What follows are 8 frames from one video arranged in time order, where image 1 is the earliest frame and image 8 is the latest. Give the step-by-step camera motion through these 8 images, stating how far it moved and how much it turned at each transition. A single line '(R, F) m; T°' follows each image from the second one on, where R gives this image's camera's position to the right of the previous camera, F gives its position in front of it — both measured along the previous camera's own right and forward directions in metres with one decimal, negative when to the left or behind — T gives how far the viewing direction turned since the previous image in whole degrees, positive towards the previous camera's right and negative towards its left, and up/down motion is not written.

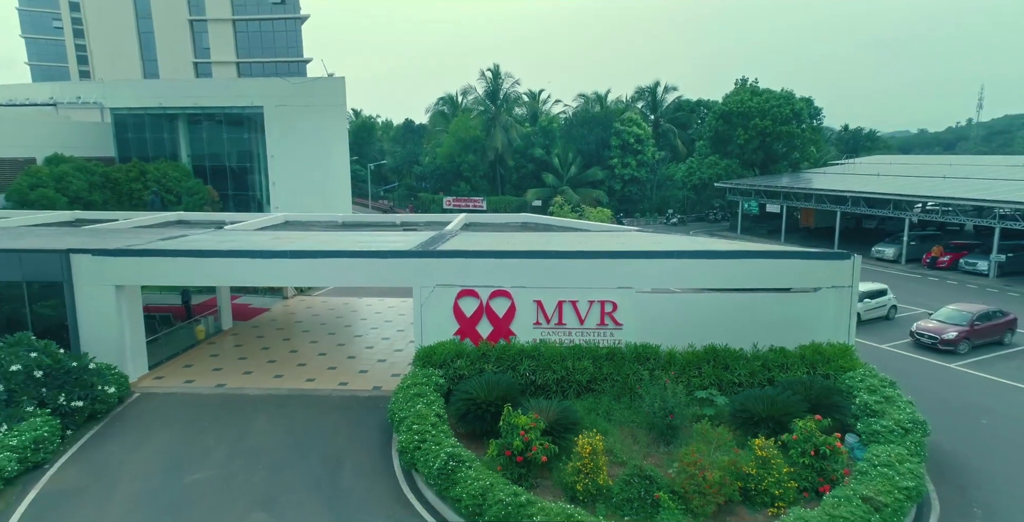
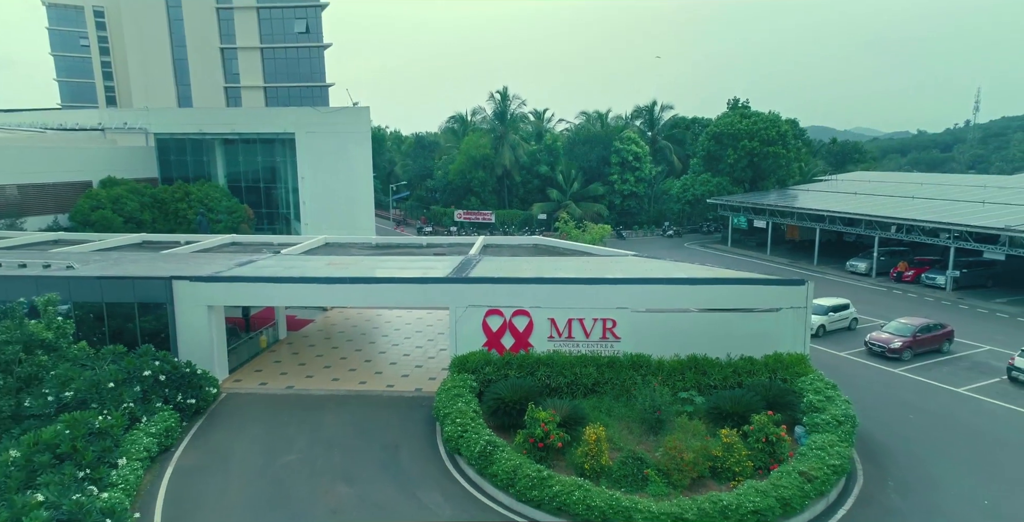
(-0.4, -2.3) m; 0°
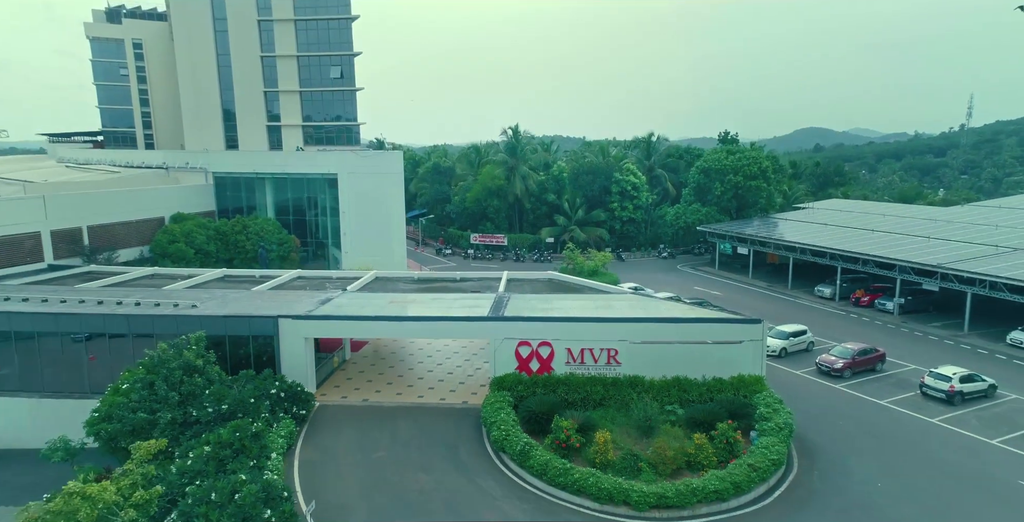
(-0.8, -3.9) m; 0°
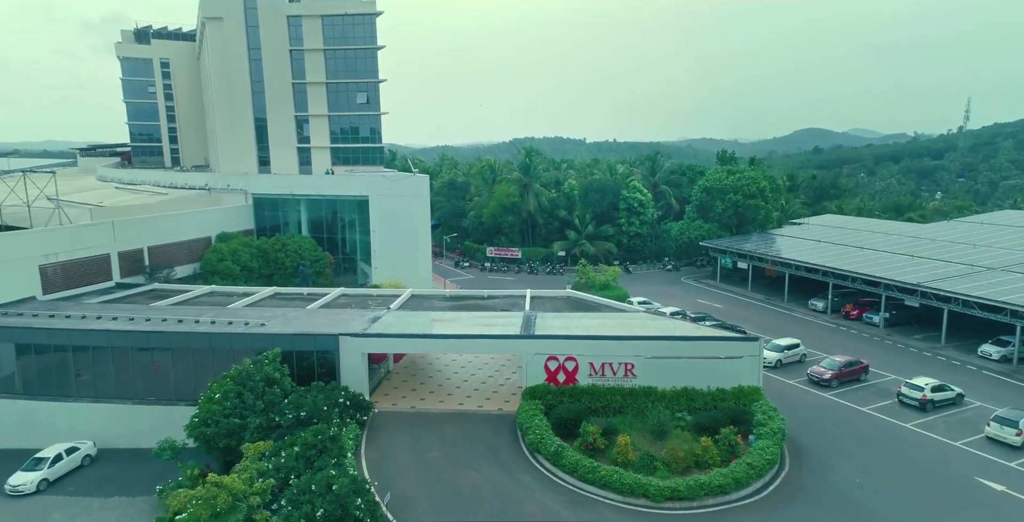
(-1.0, -2.5) m; 0°
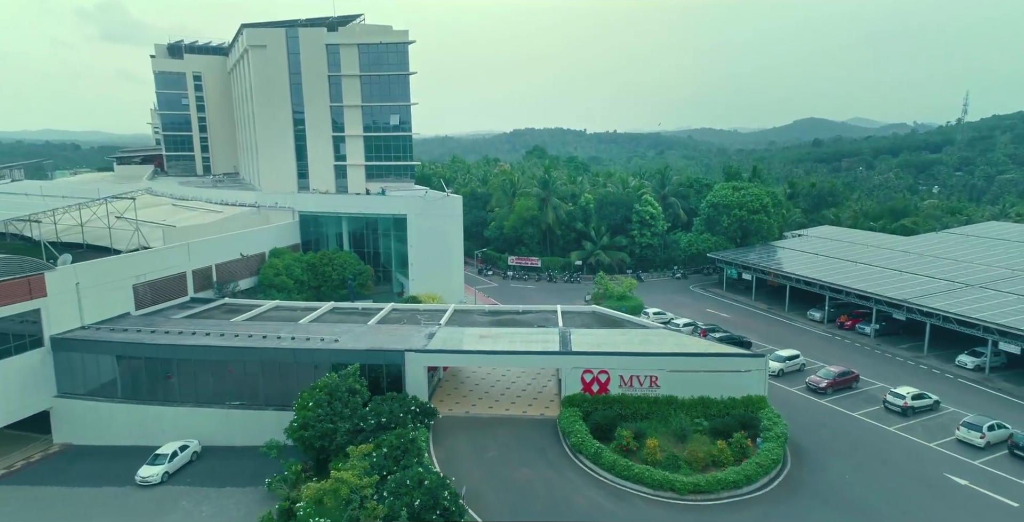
(-1.6, -3.1) m; 0°
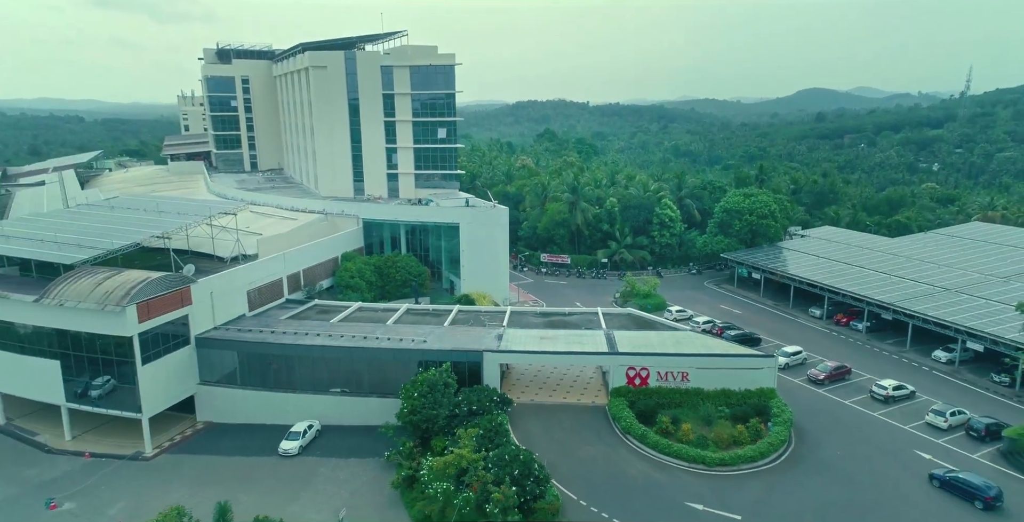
(-2.7, -5.0) m; 0°
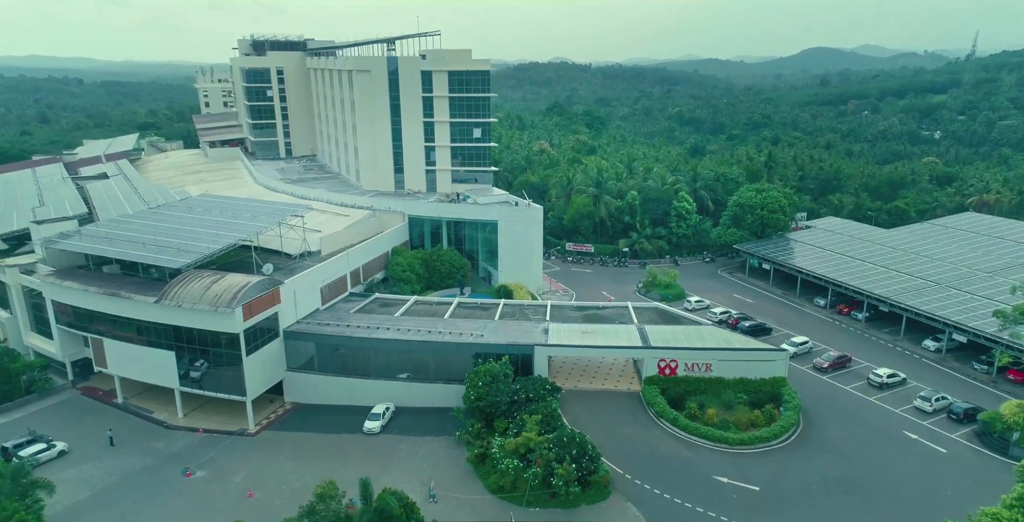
(-2.6, -3.9) m; 0°
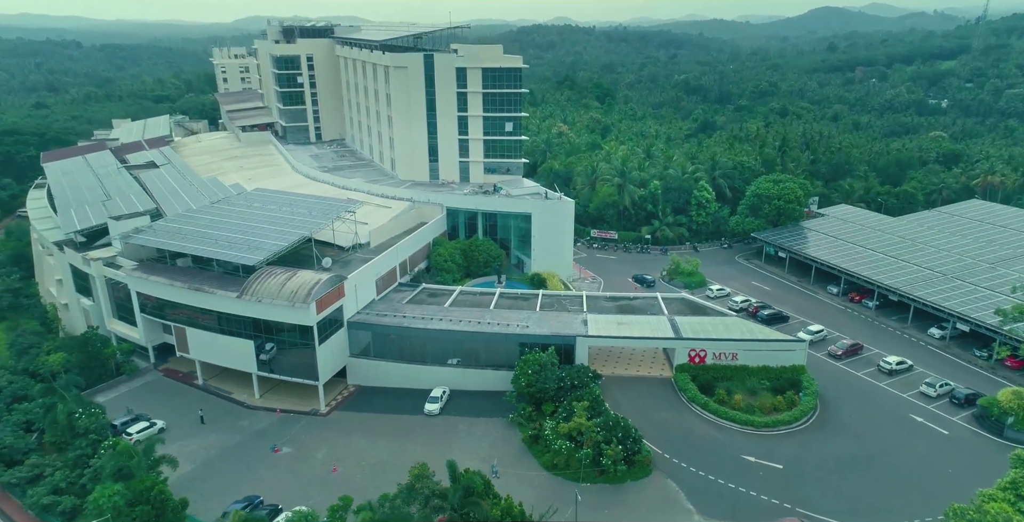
(-2.6, -2.9) m; 0°
